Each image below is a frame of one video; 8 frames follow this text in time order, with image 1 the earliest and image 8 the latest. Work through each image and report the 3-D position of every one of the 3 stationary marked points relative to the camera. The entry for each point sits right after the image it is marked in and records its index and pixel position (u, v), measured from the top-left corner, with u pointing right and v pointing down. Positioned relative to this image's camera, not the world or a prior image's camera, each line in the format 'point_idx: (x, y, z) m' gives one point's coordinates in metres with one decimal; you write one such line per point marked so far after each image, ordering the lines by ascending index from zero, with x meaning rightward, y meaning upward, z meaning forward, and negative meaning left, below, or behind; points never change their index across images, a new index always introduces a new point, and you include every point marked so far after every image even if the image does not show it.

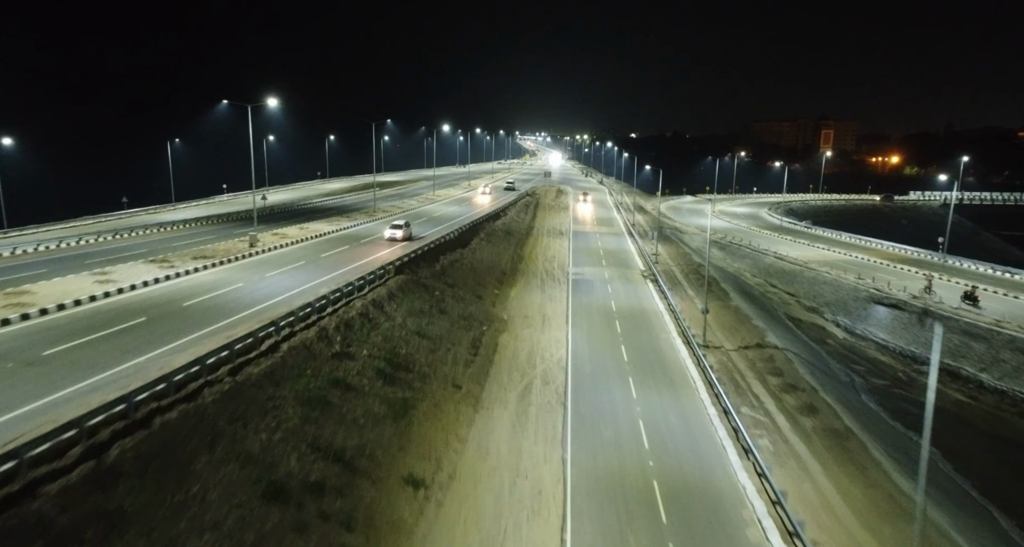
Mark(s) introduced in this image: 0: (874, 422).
0: (+11.9, -4.9, +19.2) m
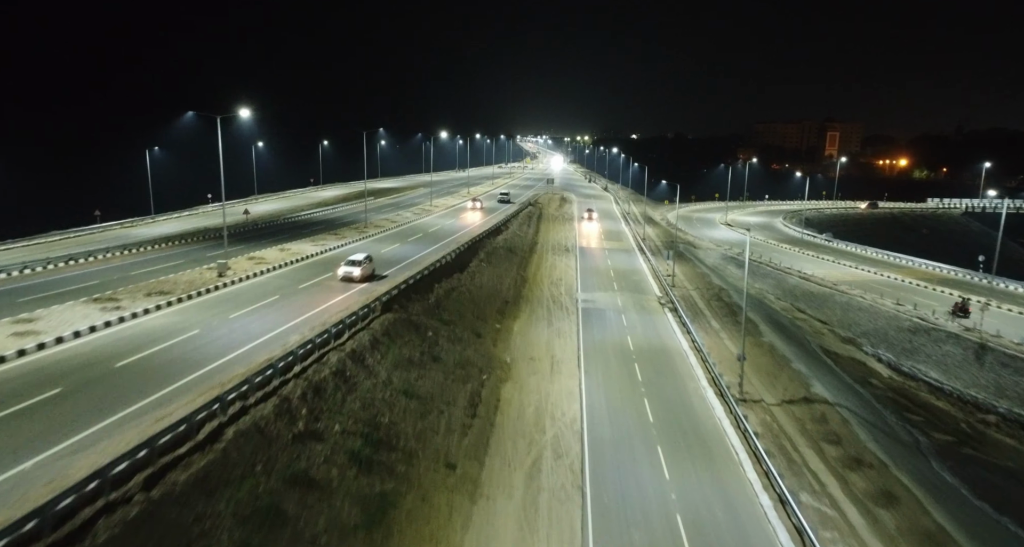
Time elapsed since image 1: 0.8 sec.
0: (+12.1, -6.4, +15.6) m
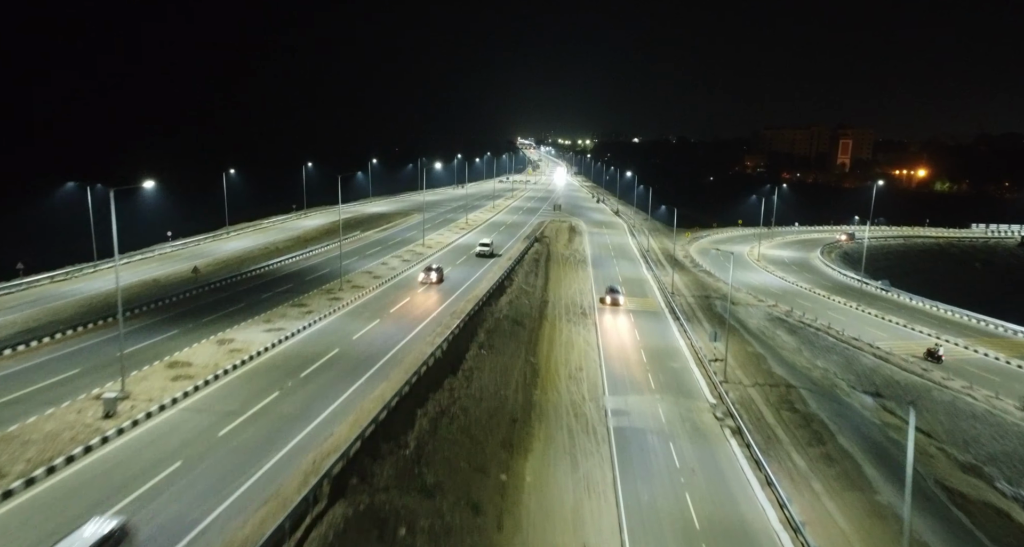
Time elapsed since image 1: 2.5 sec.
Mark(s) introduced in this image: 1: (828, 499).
0: (+12.4, -10.7, +7.5) m
1: (+10.5, -7.5, +19.3) m
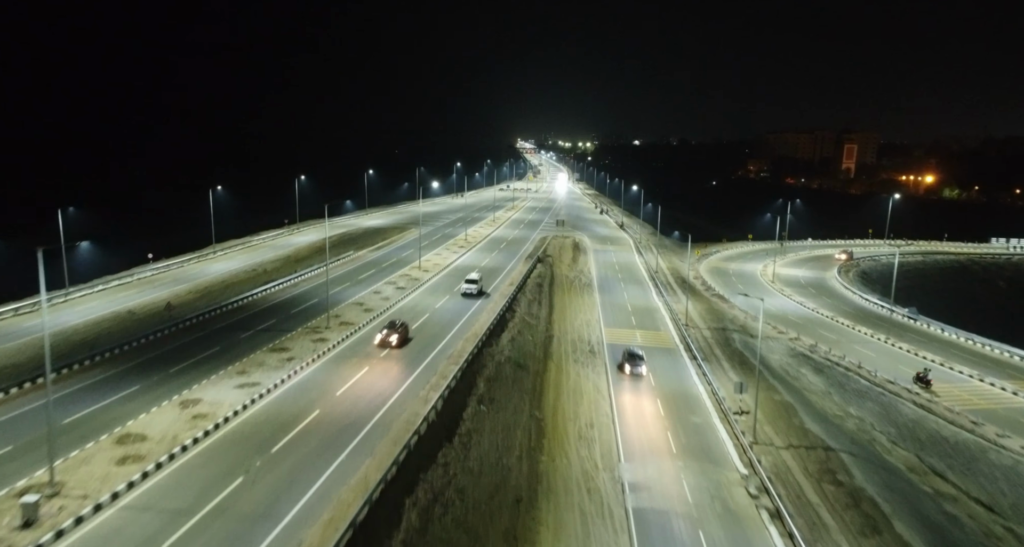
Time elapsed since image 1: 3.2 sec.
0: (+12.6, -12.6, +4.3) m
1: (+10.6, -9.5, +16.1) m
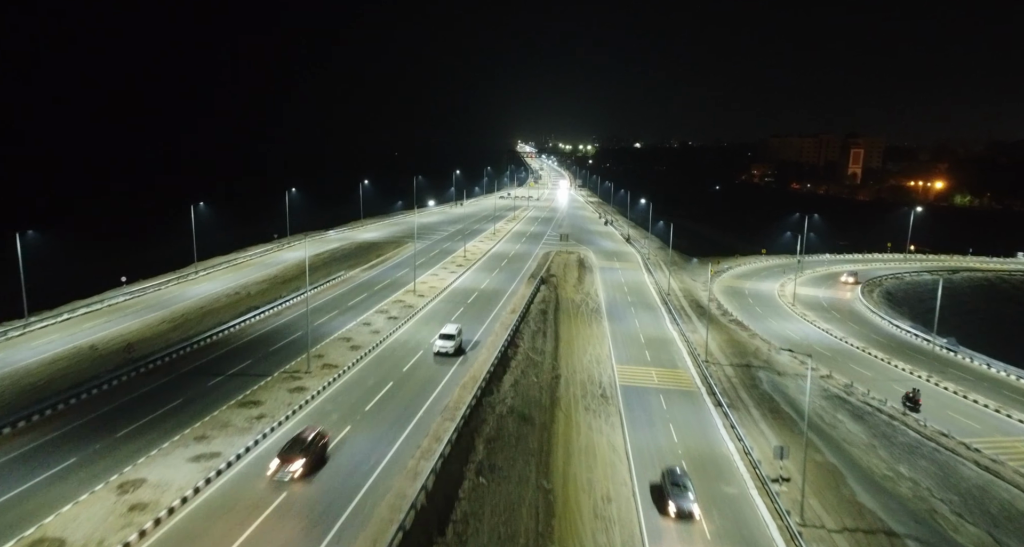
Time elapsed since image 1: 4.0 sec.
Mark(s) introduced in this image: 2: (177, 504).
0: (+12.7, -14.4, +0.4) m
1: (+10.7, -11.3, +12.3) m
2: (-10.6, -7.3, +18.6) m
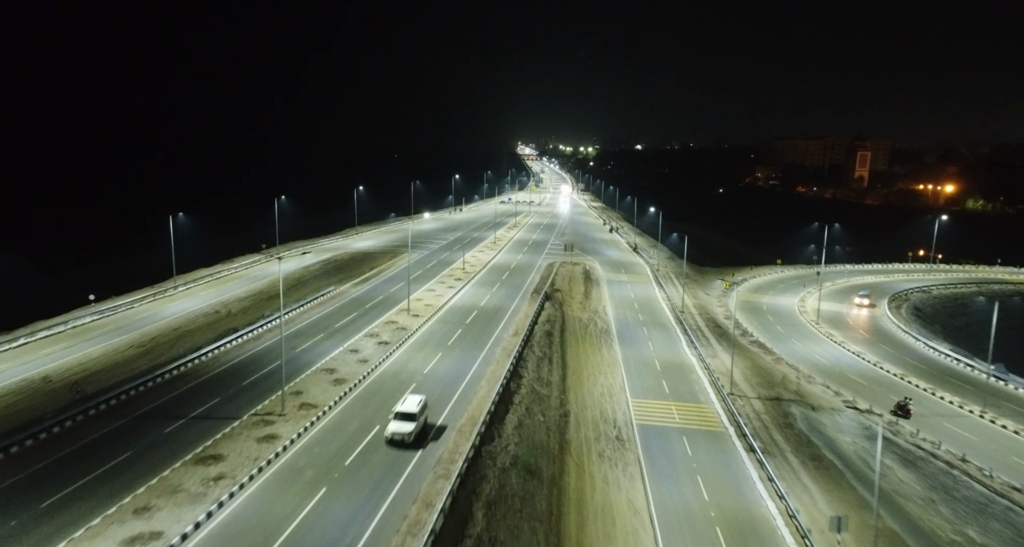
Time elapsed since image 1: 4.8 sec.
0: (+12.9, -15.6, -3.5) m
1: (+10.9, -12.5, +8.4) m
2: (-10.5, -8.6, +14.8) m
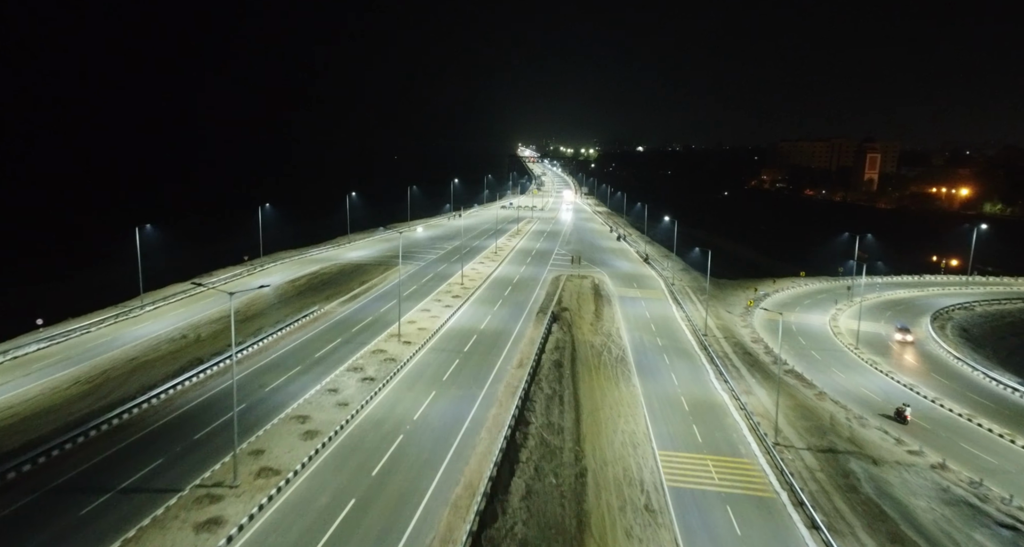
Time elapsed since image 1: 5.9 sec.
0: (+13.1, -16.8, -8.7) m
1: (+11.1, -13.8, +3.2) m
2: (-10.2, -9.9, +9.6) m
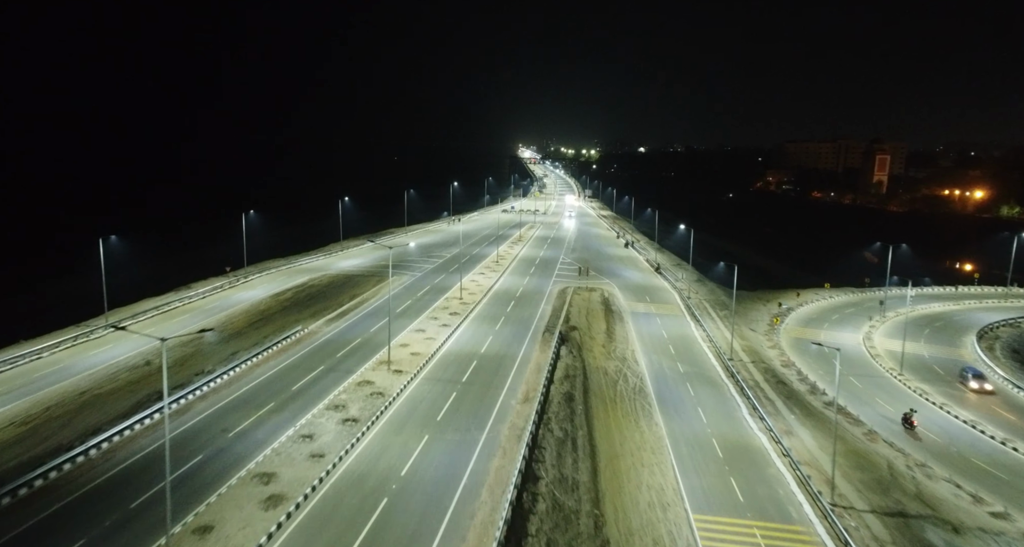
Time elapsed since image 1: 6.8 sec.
0: (+13.3, -17.9, -13.3) m
1: (+11.4, -14.9, -1.4) m
2: (-10.0, -11.0, +5.0) m
